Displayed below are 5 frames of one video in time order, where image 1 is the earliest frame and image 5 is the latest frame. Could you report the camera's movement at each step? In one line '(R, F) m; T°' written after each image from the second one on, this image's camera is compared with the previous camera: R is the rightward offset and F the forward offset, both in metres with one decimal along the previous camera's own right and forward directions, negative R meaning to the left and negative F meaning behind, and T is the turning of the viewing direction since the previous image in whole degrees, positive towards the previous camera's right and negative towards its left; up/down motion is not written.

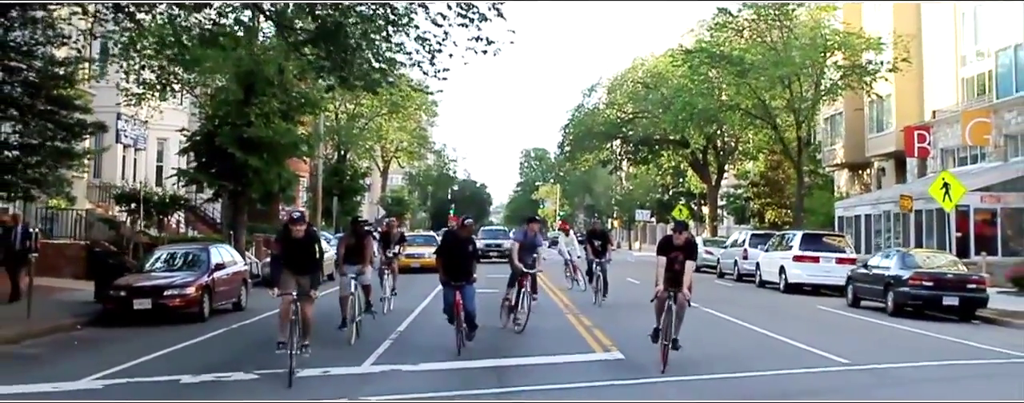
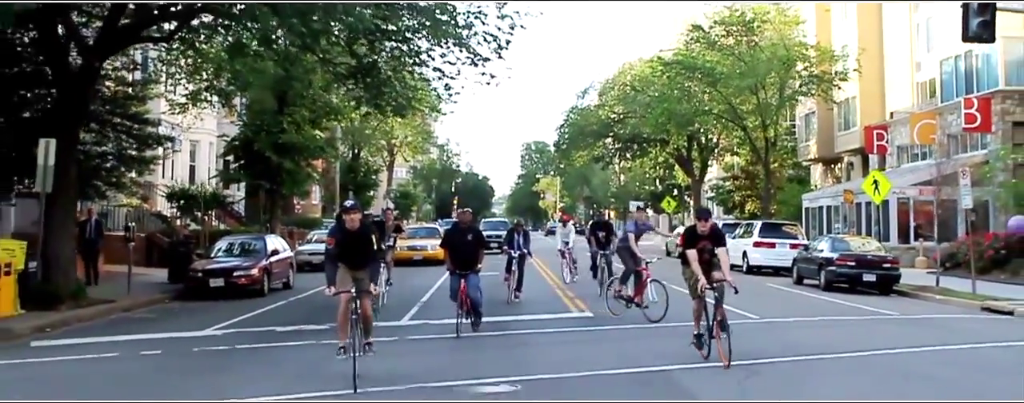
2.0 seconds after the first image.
(+0.1, -4.1) m; 0°
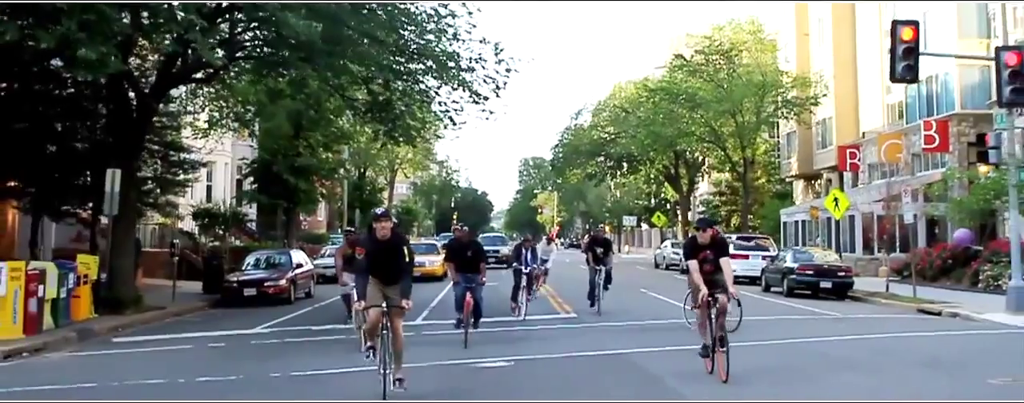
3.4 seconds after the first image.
(+0.1, -2.9) m; 0°
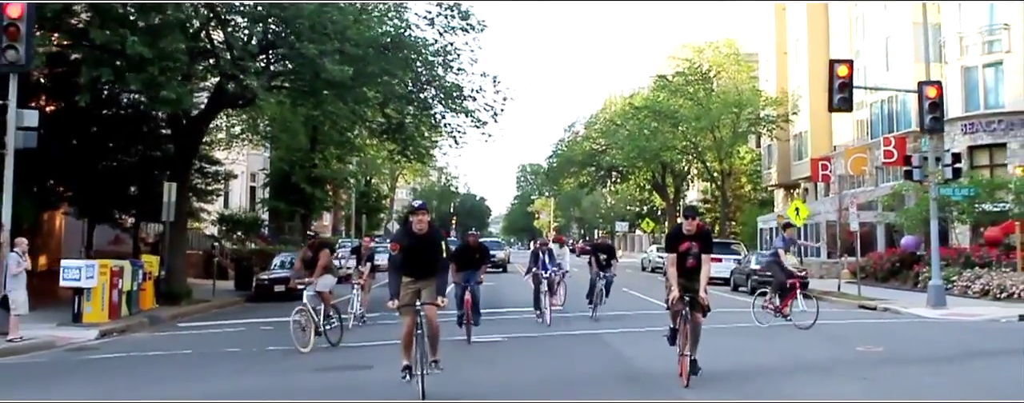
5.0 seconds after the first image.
(0.0, -3.5) m; 0°
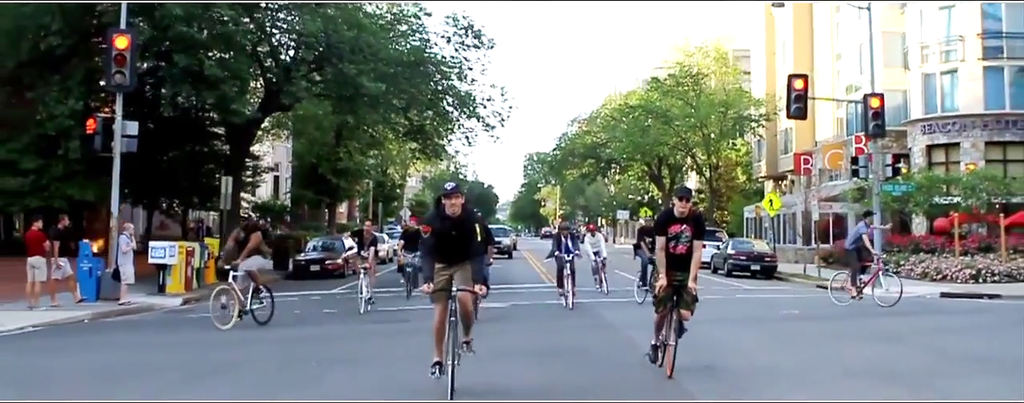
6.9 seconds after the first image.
(+0.1, -4.0) m; 0°
